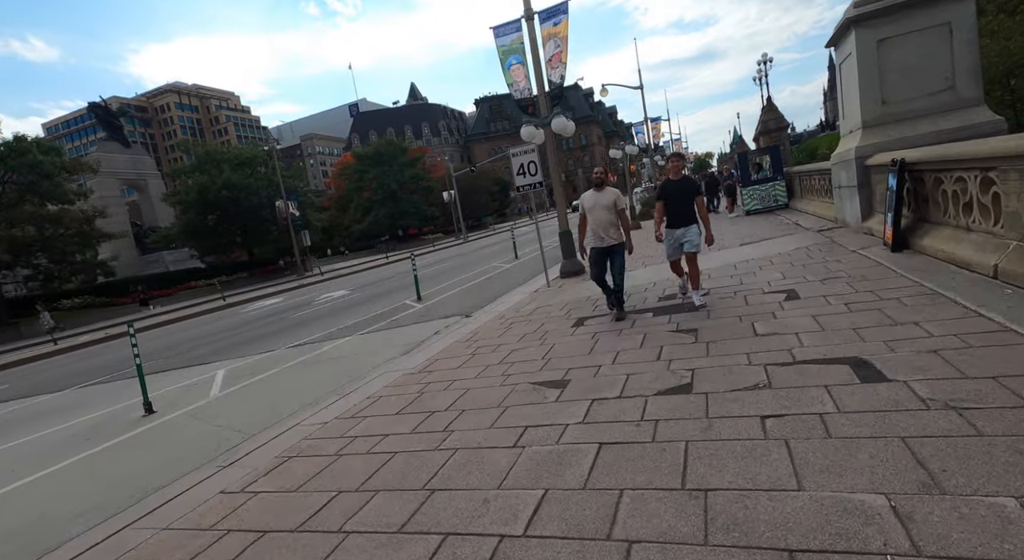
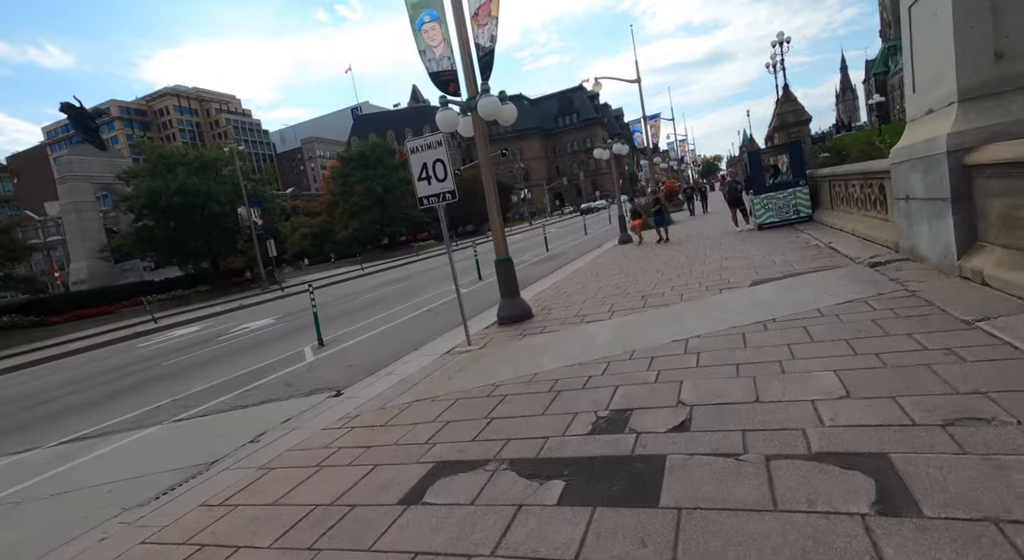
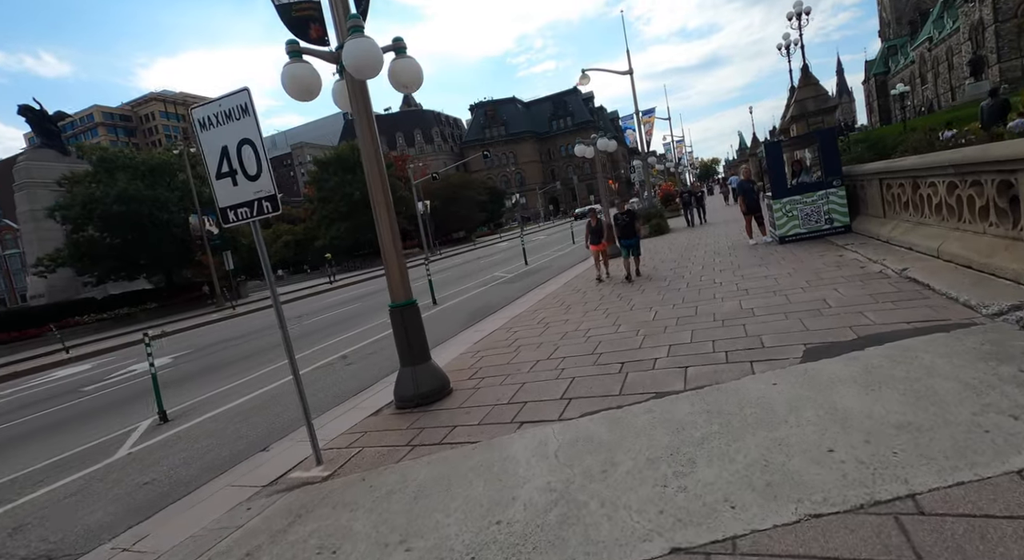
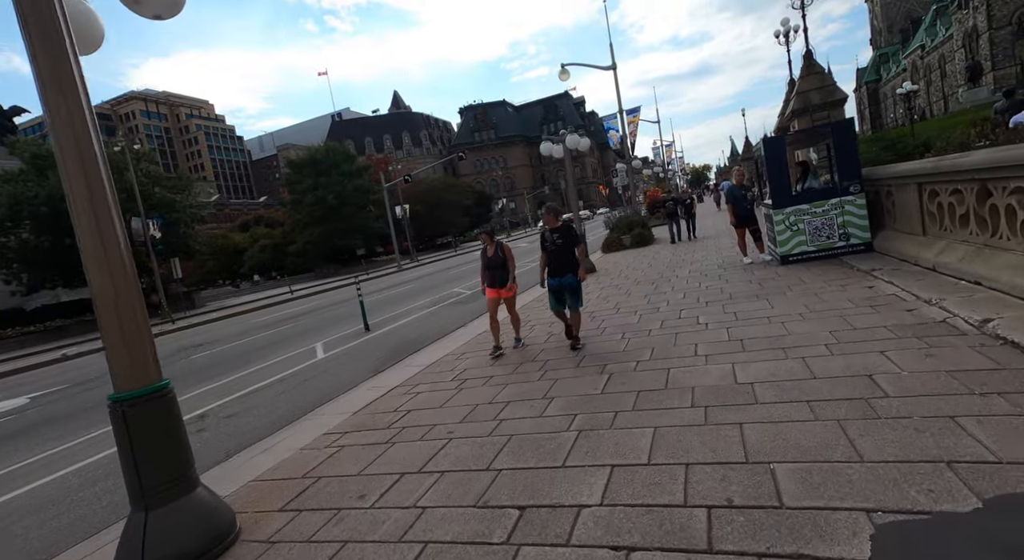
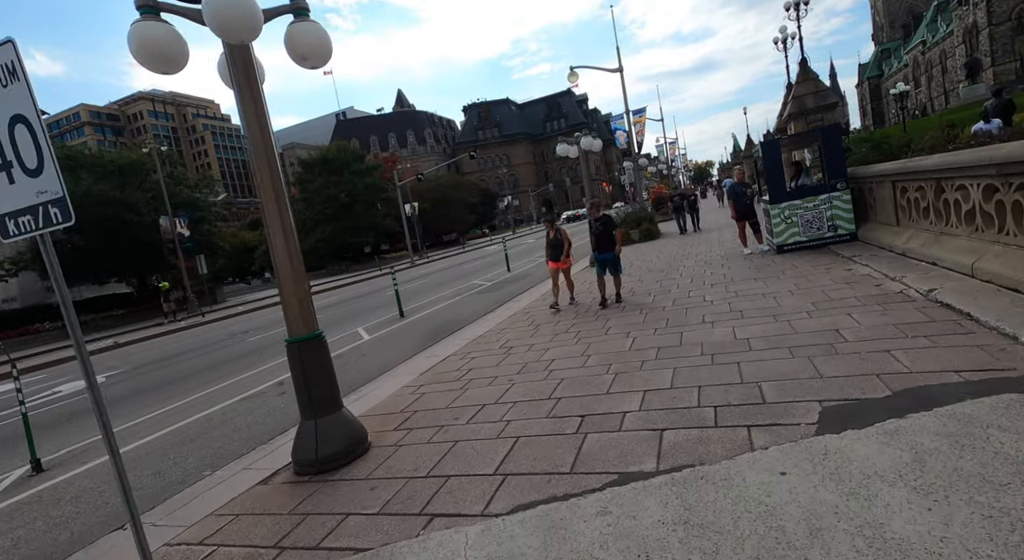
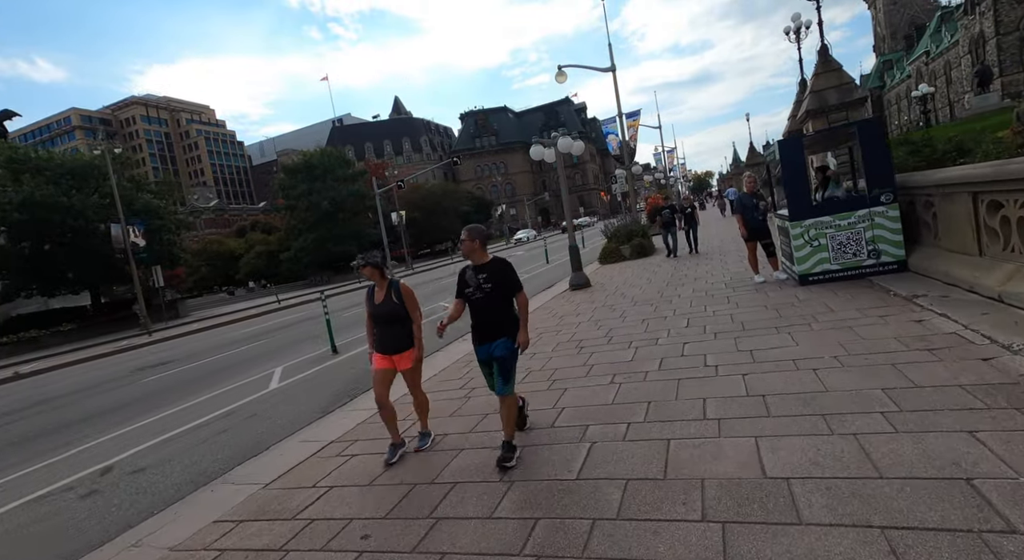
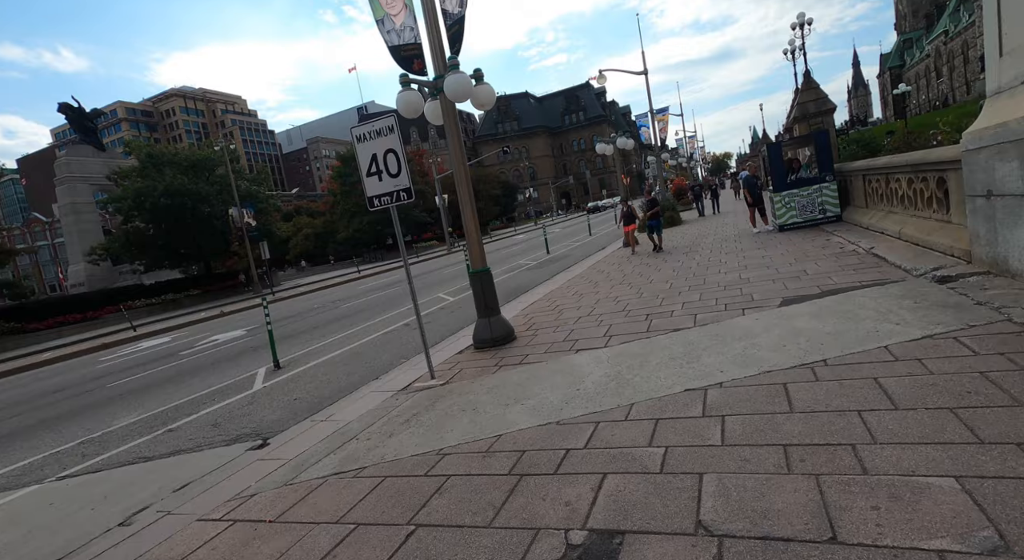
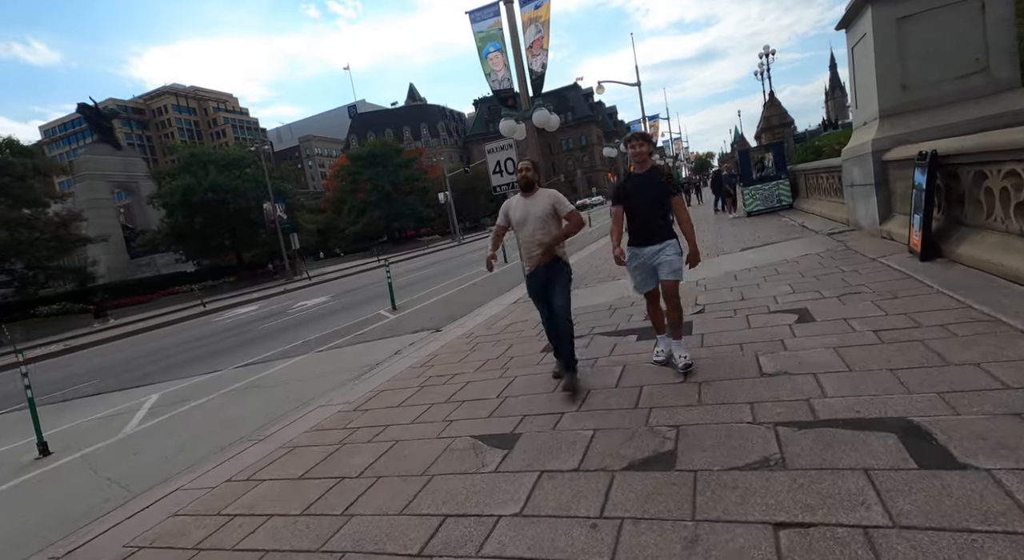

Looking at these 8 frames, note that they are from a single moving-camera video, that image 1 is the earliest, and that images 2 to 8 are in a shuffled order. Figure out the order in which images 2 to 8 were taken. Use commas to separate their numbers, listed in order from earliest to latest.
8, 2, 7, 3, 5, 4, 6
